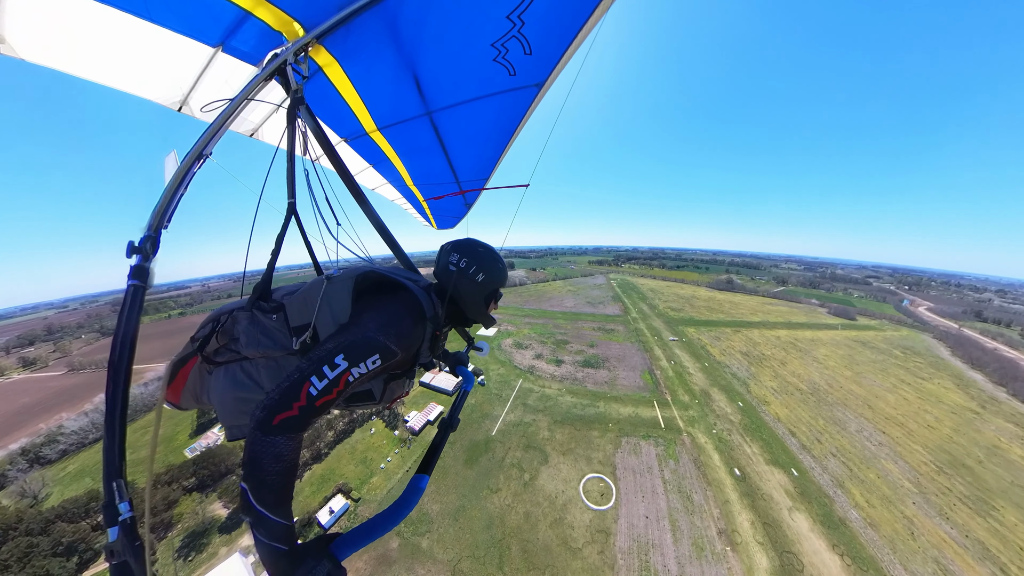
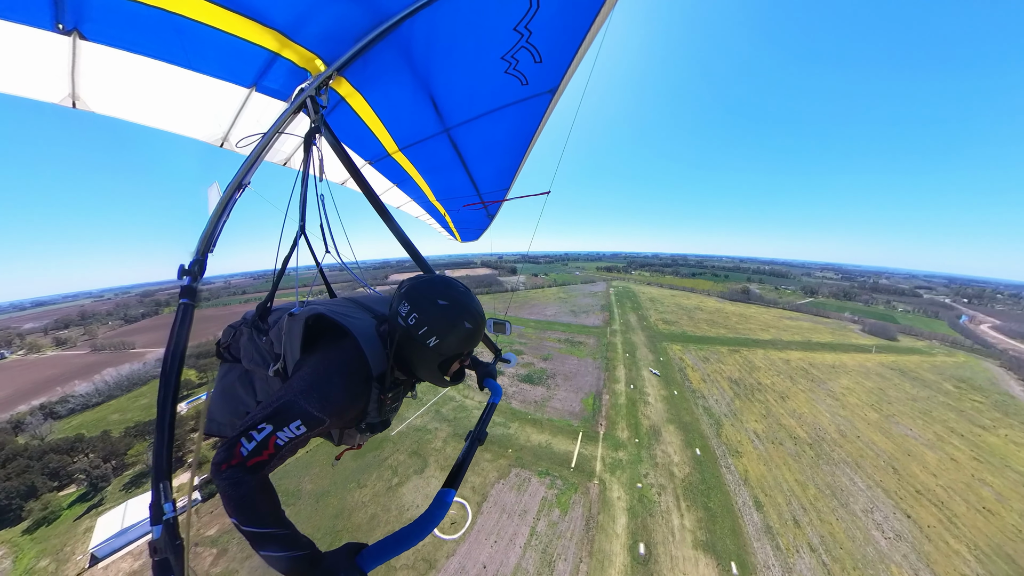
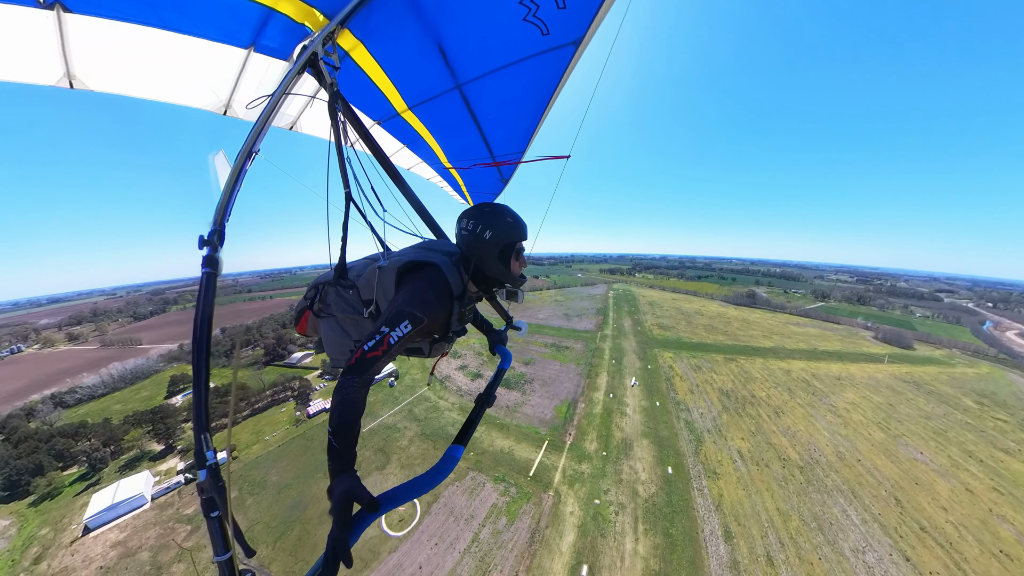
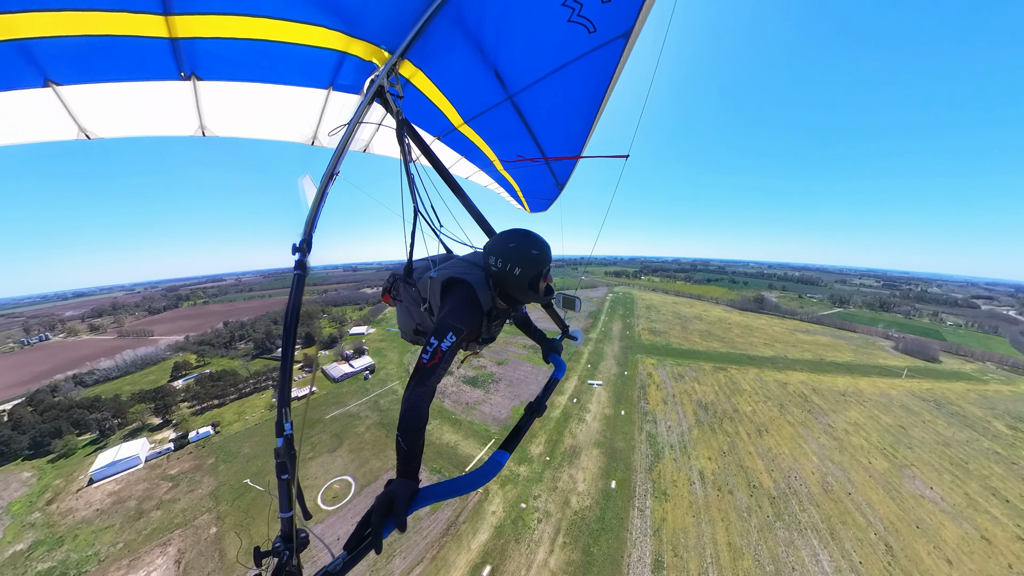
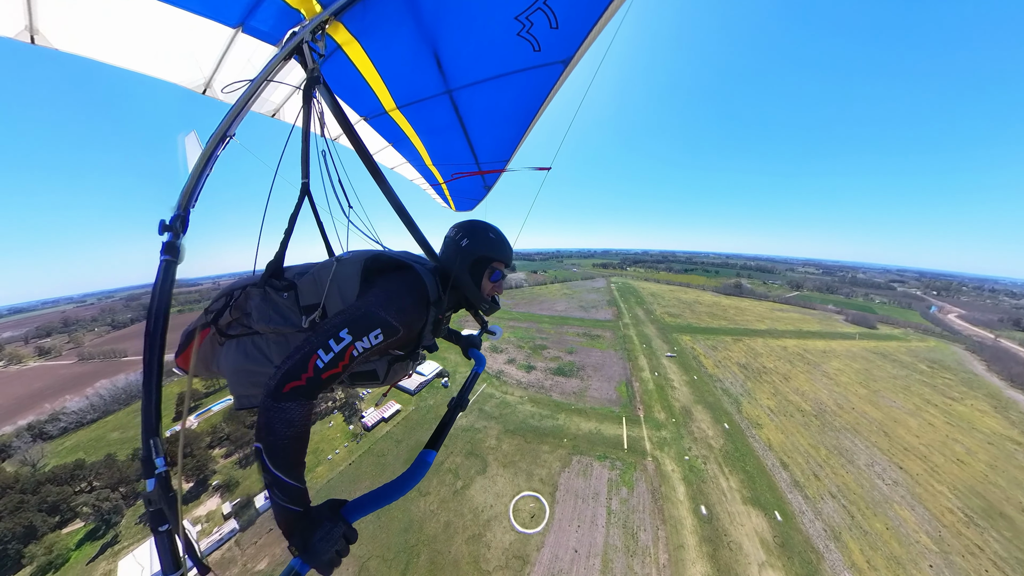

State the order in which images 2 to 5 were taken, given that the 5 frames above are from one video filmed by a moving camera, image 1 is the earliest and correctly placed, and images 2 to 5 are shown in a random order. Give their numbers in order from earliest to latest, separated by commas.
5, 2, 3, 4
